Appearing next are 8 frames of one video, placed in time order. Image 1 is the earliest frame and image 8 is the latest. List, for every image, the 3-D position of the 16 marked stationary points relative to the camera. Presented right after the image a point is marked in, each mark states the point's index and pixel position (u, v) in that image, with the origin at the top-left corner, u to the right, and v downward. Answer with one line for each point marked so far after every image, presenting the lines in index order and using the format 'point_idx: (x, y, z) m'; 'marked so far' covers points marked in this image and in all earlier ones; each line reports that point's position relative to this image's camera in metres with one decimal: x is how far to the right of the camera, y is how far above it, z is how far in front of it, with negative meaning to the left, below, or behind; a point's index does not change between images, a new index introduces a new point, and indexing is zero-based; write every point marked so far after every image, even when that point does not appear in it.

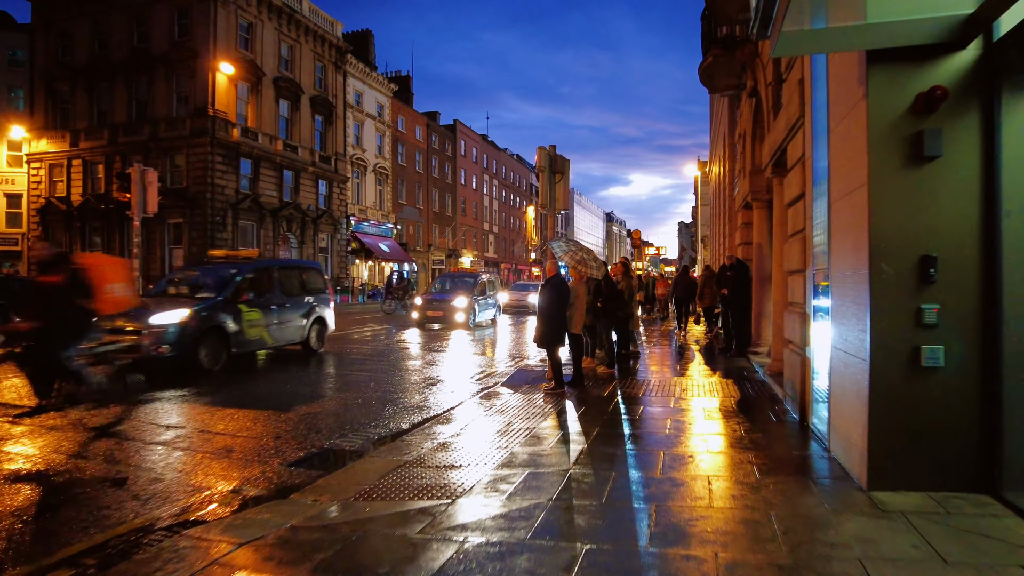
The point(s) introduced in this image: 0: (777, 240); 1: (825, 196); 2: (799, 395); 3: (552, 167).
0: (+3.5, +0.6, +8.7) m
1: (+2.6, +0.8, +5.5) m
2: (+2.7, -1.0, +6.3) m
3: (+0.6, +1.8, +9.9) m
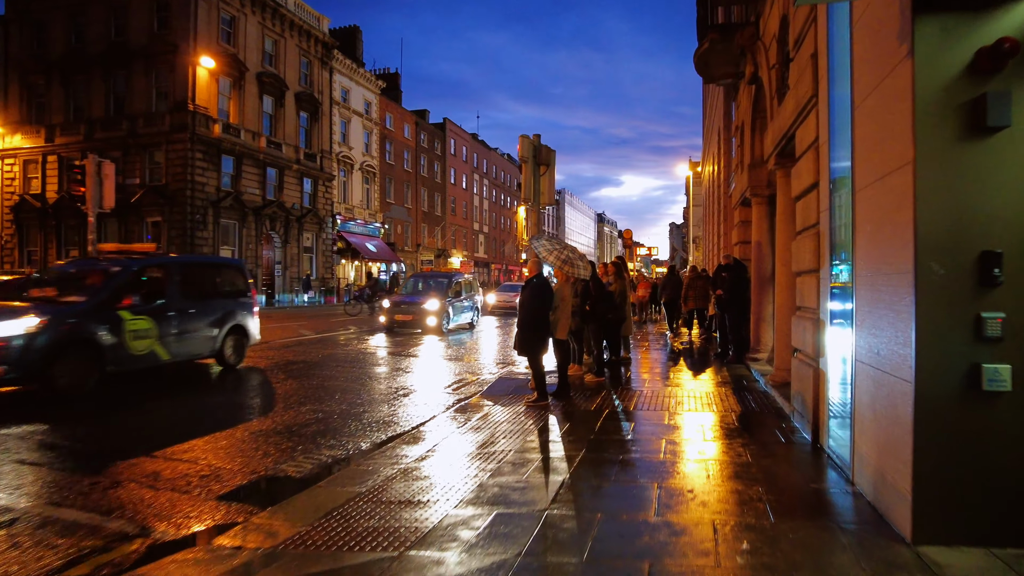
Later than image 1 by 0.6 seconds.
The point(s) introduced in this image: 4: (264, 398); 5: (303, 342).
0: (+3.2, +0.6, +8.0) m
1: (+2.4, +0.8, +4.7) m
2: (+2.5, -1.0, +5.5) m
3: (+0.3, +1.8, +9.1) m
4: (-3.2, -1.4, +8.6) m
5: (-4.7, -1.2, +14.9) m
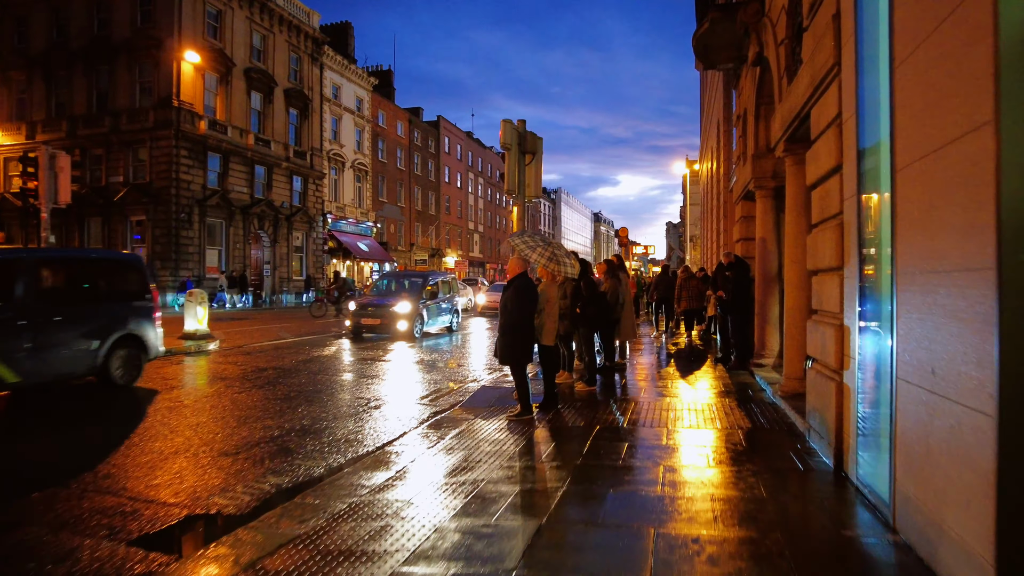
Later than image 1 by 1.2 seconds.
0: (+3.0, +0.6, +7.2) m
1: (+2.2, +0.7, +4.0) m
2: (+2.3, -1.0, +4.8) m
3: (+0.1, +1.8, +8.3) m
4: (-3.4, -1.5, +7.8) m
5: (-4.9, -1.2, +14.1) m
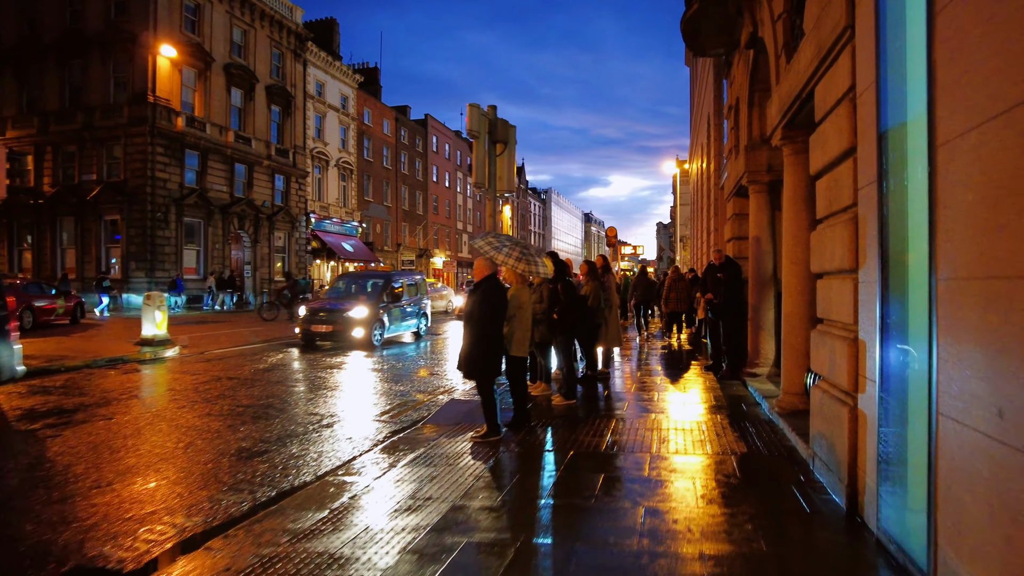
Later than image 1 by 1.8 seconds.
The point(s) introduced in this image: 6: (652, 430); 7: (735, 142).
0: (+2.7, +0.6, +6.4) m
1: (+1.9, +0.7, +3.2) m
2: (+2.0, -1.1, +4.0) m
3: (-0.2, +1.7, +7.5) m
4: (-3.7, -1.5, +7.0) m
5: (-5.4, -1.3, +13.2) m
6: (+1.4, -1.3, +6.3) m
7: (+3.5, +2.3, +10.4) m
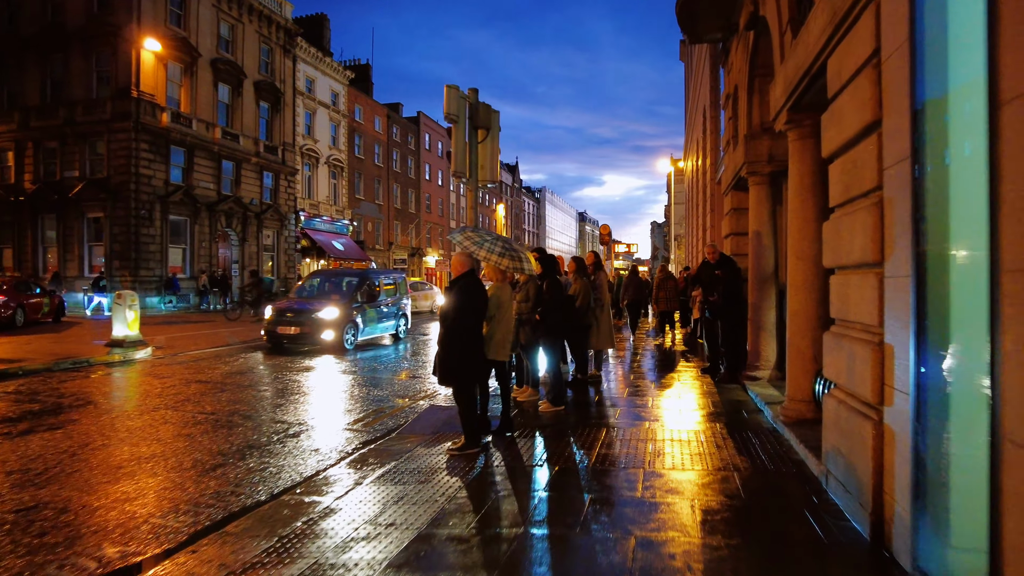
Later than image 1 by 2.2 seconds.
0: (+2.5, +0.6, +5.9) m
1: (+1.7, +0.7, +2.6) m
2: (+1.8, -1.1, +3.4) m
3: (-0.4, +1.7, +6.9) m
4: (-3.9, -1.5, +6.4) m
5: (-5.6, -1.3, +12.6) m
6: (+1.2, -1.3, +5.7) m
7: (+3.3, +2.3, +9.9) m
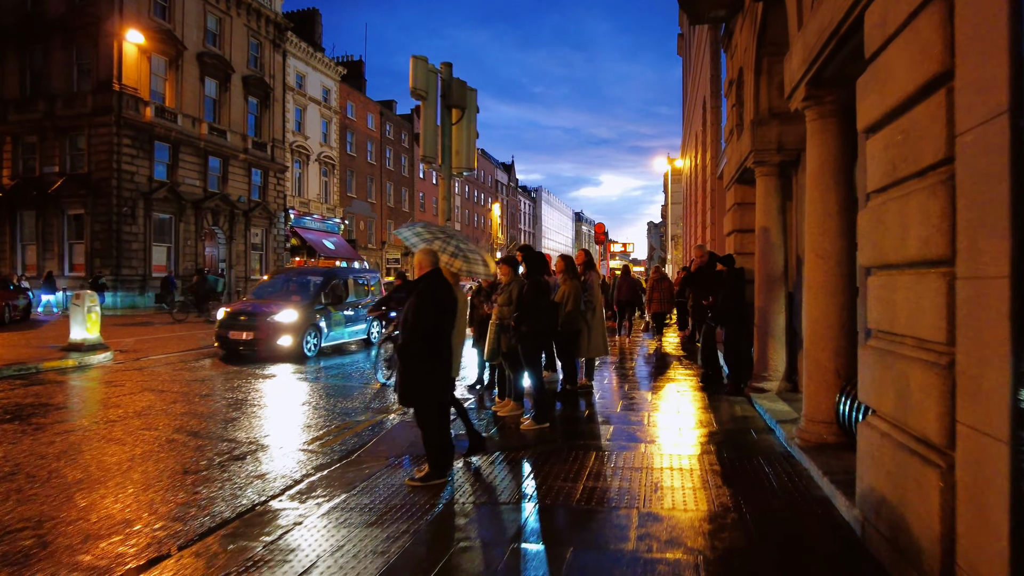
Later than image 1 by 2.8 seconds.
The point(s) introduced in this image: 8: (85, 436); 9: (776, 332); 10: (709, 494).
0: (+2.3, +0.6, +5.1) m
1: (+1.6, +0.7, +1.8) m
2: (+1.7, -1.1, +2.6) m
3: (-0.6, +1.7, +6.1) m
4: (-4.1, -1.5, +5.6) m
5: (-5.8, -1.3, +11.8) m
6: (+1.0, -1.3, +4.9) m
7: (+3.1, +2.3, +9.1) m
8: (-4.4, -1.5, +6.6) m
9: (+3.0, -0.5, +7.7) m
10: (+1.3, -1.3, +4.4) m
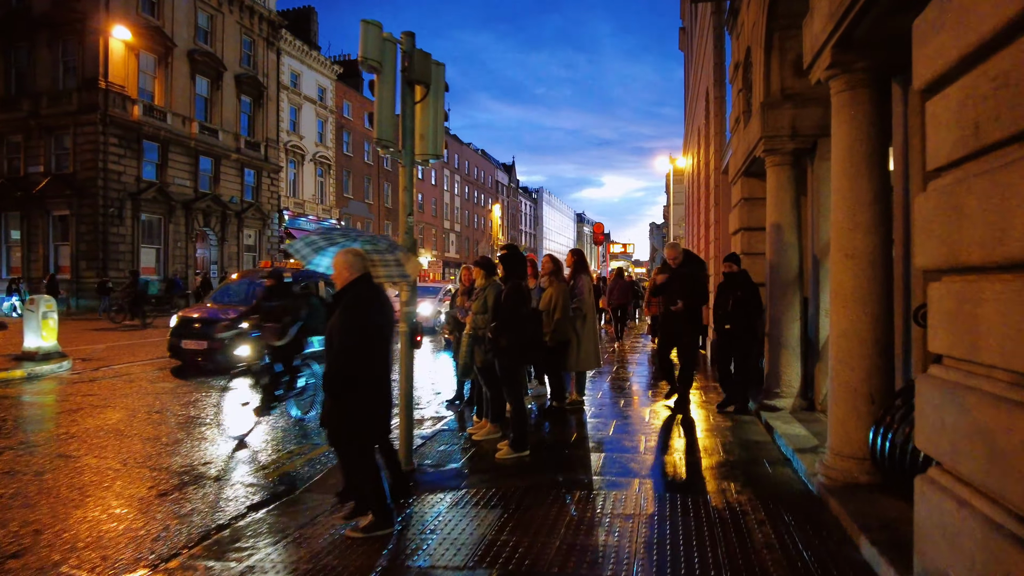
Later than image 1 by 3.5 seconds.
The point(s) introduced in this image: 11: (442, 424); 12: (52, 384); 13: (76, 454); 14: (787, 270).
0: (+2.1, +0.5, +4.2) m
1: (+1.3, +0.7, +1.0) m
2: (+1.4, -1.1, +1.8) m
3: (-0.8, +1.7, +5.2) m
4: (-4.3, -1.5, +4.7) m
5: (-6.0, -1.3, +10.9) m
6: (+0.8, -1.4, +4.1) m
7: (+2.9, +2.2, +8.2) m
8: (-4.6, -1.5, +5.7) m
9: (+2.8, -0.5, +6.8) m
10: (+1.1, -1.4, +3.5) m
11: (-0.7, -1.4, +7.0) m
12: (-6.8, -1.5, +9.7) m
13: (-4.2, -1.5, +6.0) m
14: (+2.8, +0.2, +6.8) m
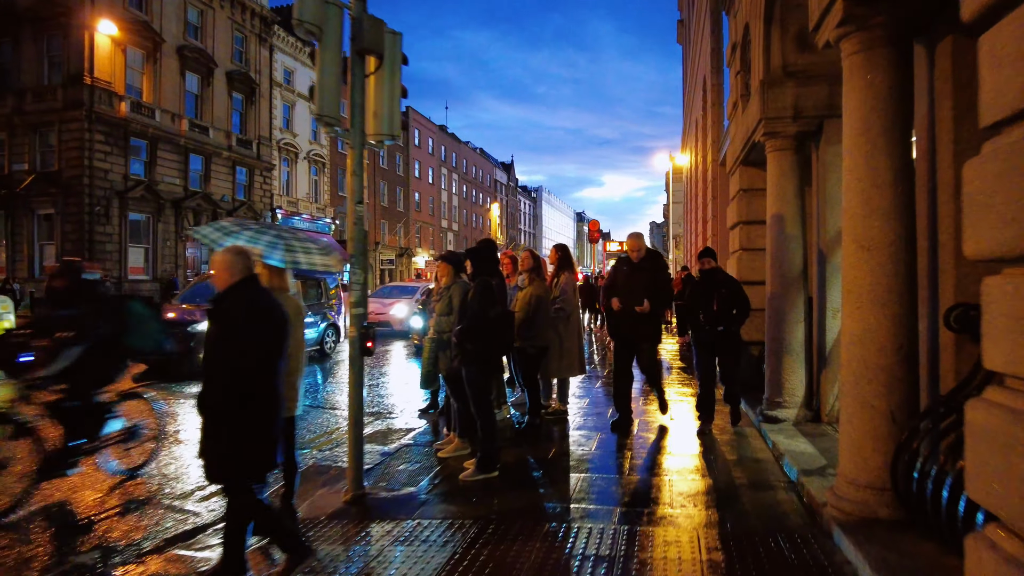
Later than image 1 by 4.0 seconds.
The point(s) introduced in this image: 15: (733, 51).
0: (+1.9, +0.5, +3.6) m
1: (+1.1, +0.7, +0.3) m
2: (+1.2, -1.1, +1.1) m
3: (-1.1, +1.7, +4.6) m
4: (-4.5, -1.5, +4.1) m
5: (-6.2, -1.3, +10.3) m
6: (+0.6, -1.4, +3.4) m
7: (+2.6, +2.2, +7.5) m
8: (-4.9, -1.5, +5.1) m
9: (+2.6, -0.5, +6.2) m
10: (+0.8, -1.4, +2.8) m
11: (-1.0, -1.4, +6.3) m
12: (-7.1, -1.5, +9.1) m
13: (-4.5, -1.5, +5.3) m
14: (+2.5, +0.2, +6.1) m
15: (+2.7, +2.9, +8.0) m
